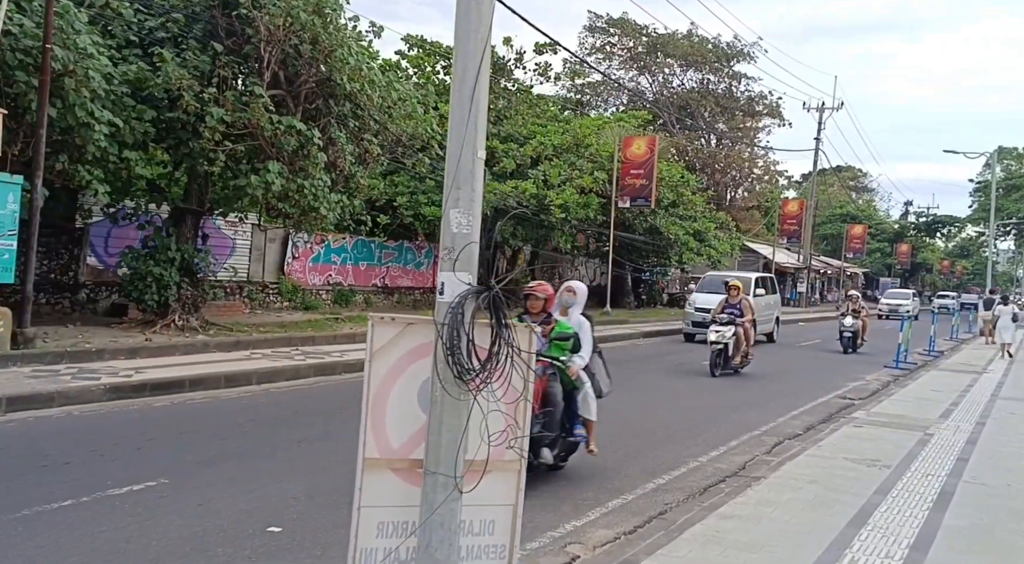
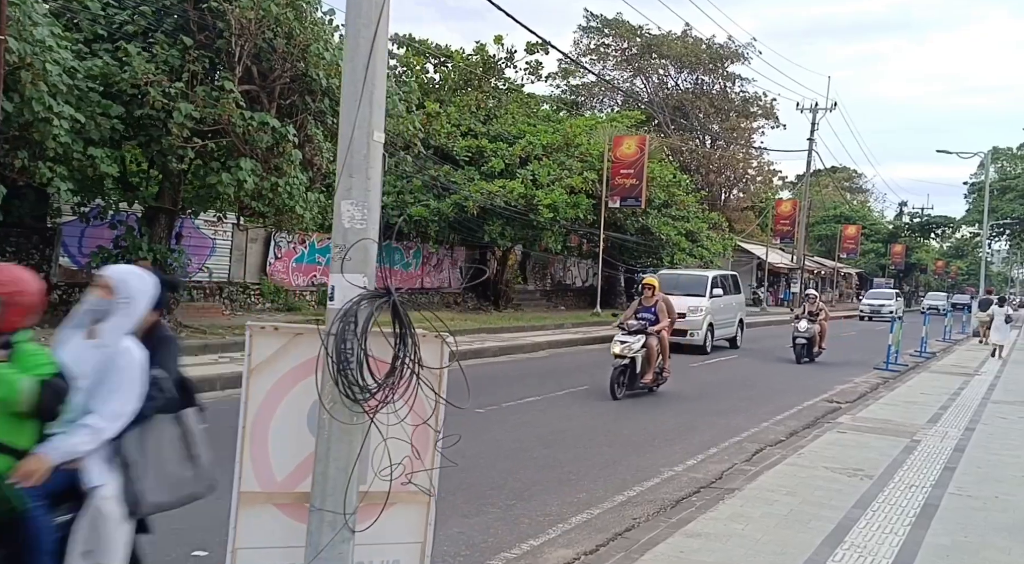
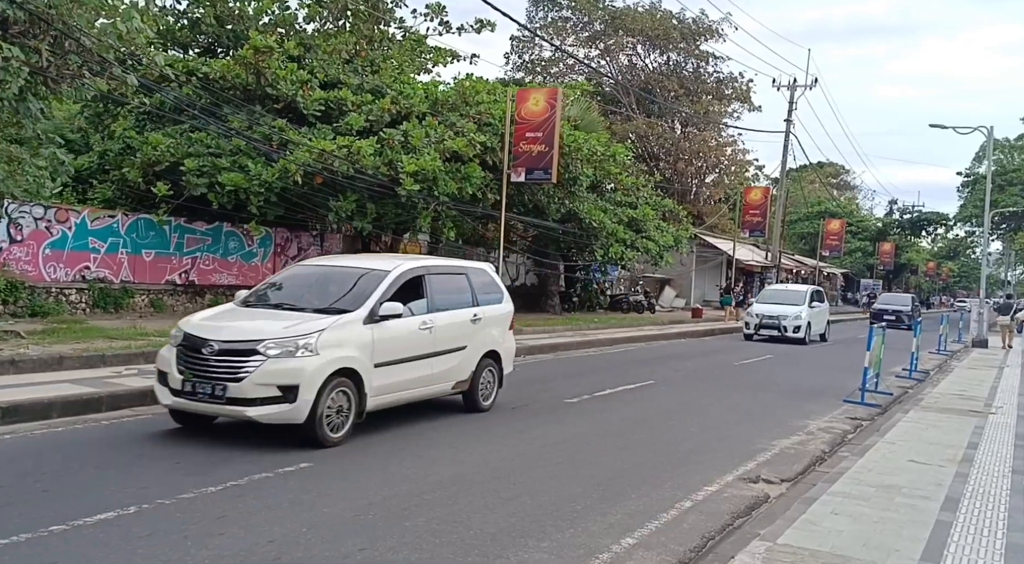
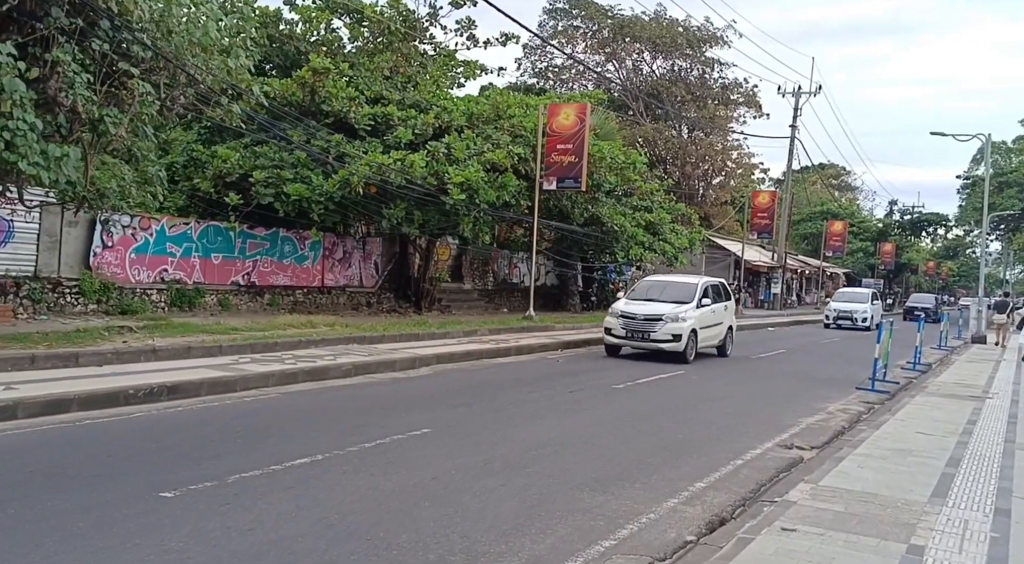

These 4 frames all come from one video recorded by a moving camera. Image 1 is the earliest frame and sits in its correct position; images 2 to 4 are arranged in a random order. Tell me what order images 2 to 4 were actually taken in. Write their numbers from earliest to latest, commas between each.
2, 4, 3
